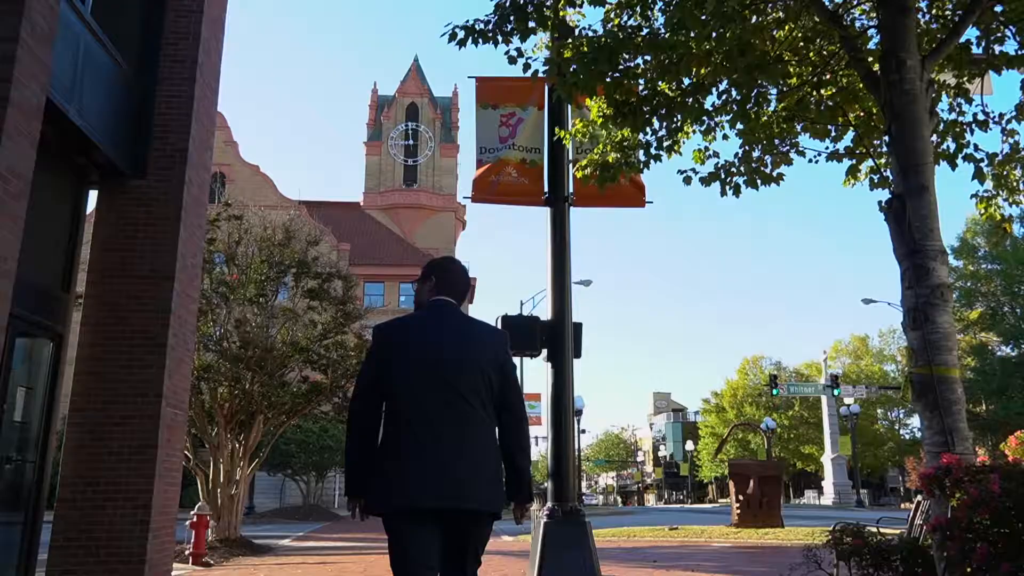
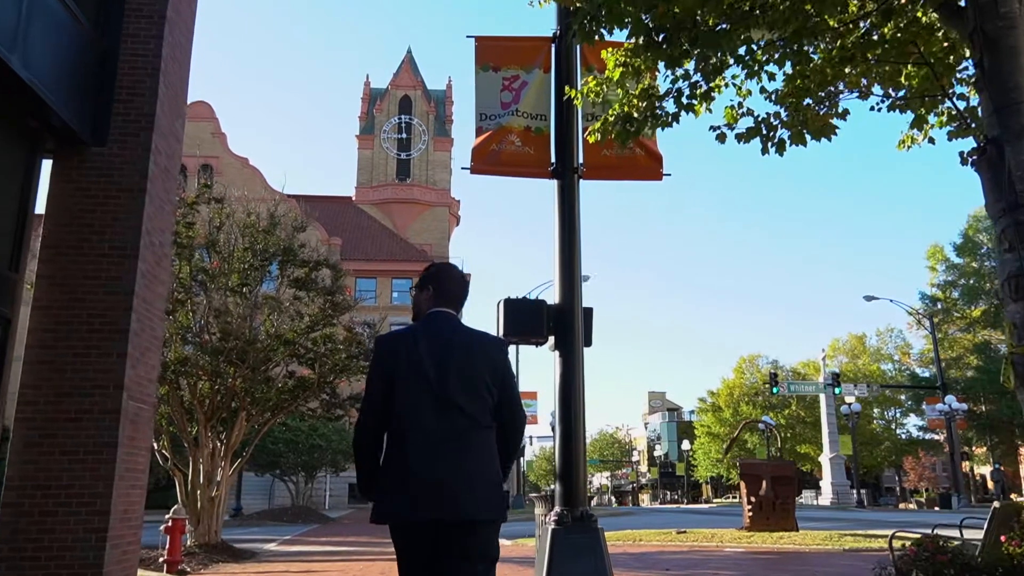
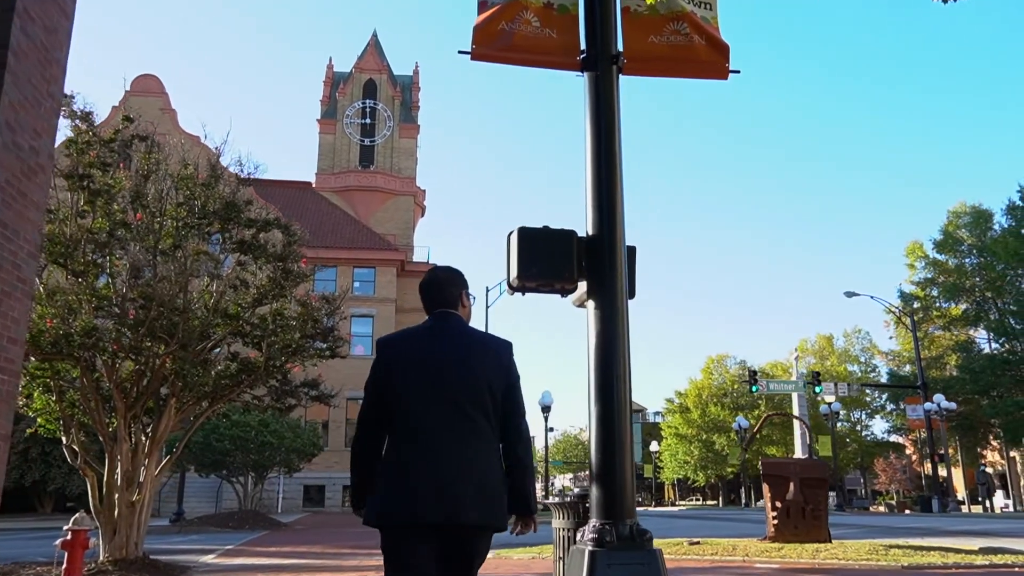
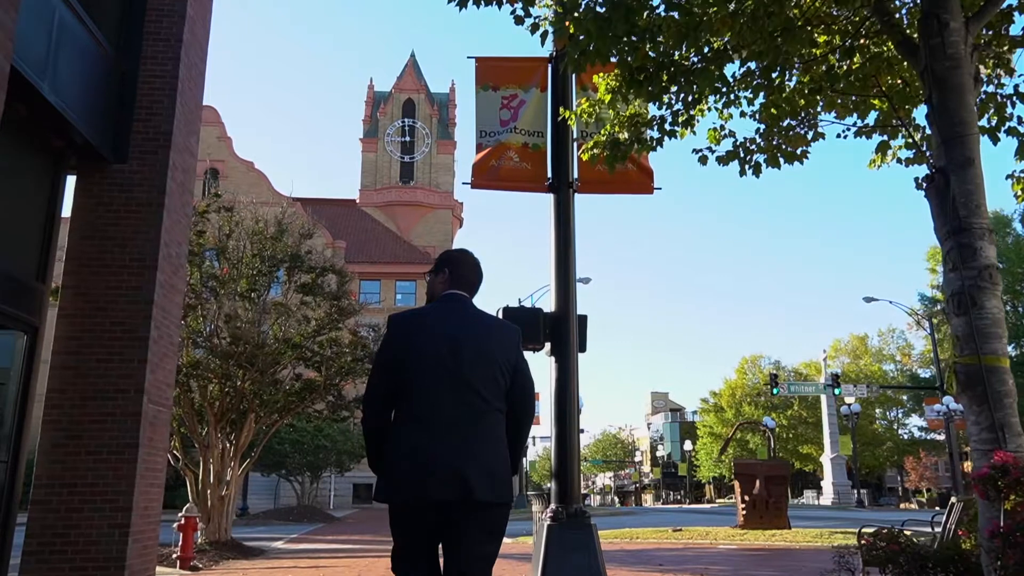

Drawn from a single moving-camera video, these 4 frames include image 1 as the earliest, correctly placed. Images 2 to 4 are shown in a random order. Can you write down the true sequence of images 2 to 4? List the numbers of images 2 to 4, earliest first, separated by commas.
4, 2, 3
